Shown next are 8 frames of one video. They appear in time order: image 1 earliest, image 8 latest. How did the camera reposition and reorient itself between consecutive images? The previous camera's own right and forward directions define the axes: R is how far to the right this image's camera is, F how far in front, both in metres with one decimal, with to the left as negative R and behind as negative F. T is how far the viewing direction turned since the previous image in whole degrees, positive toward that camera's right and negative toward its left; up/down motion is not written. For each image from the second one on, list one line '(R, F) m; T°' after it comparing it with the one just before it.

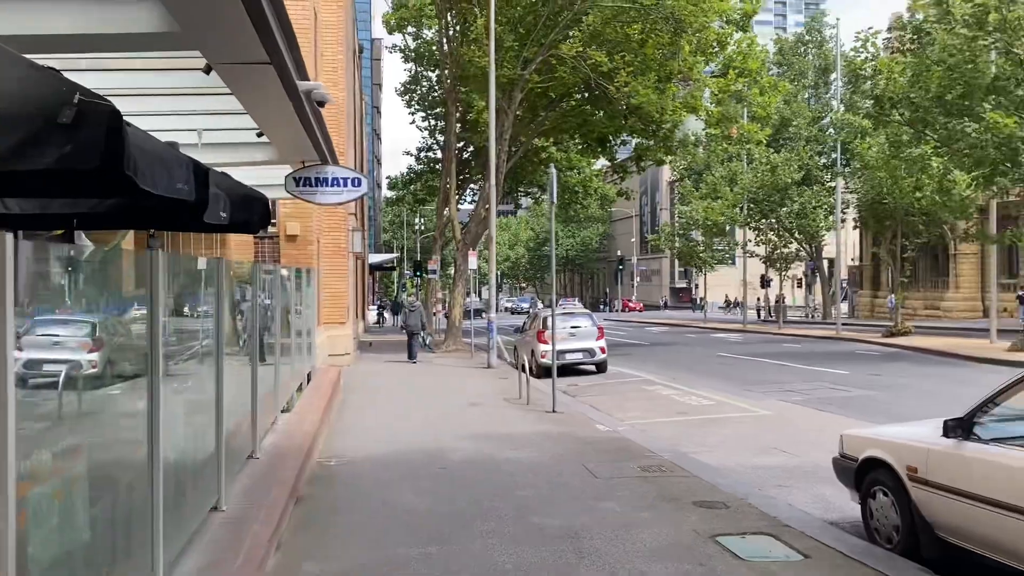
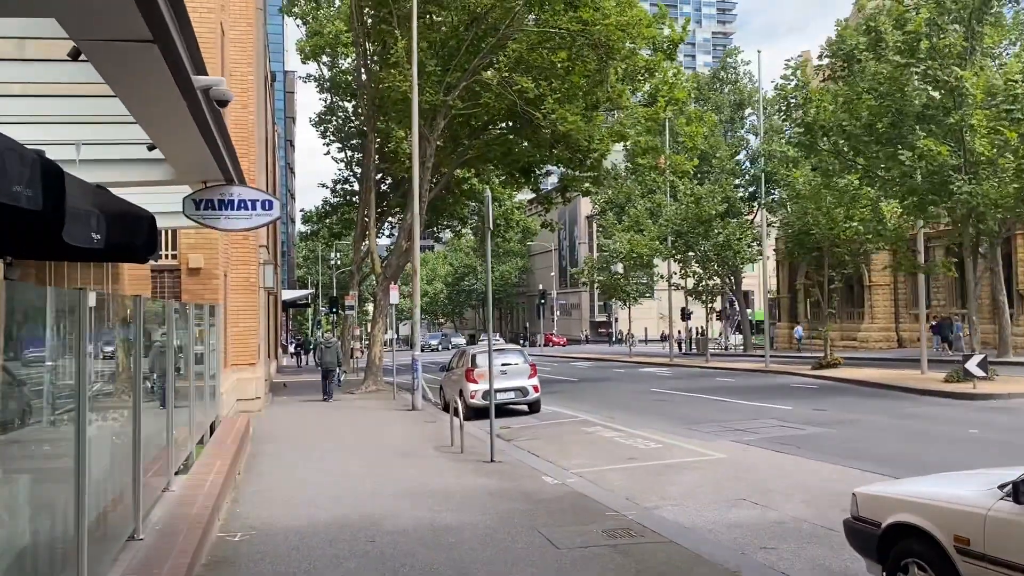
(-0.2, +1.3) m; +5°
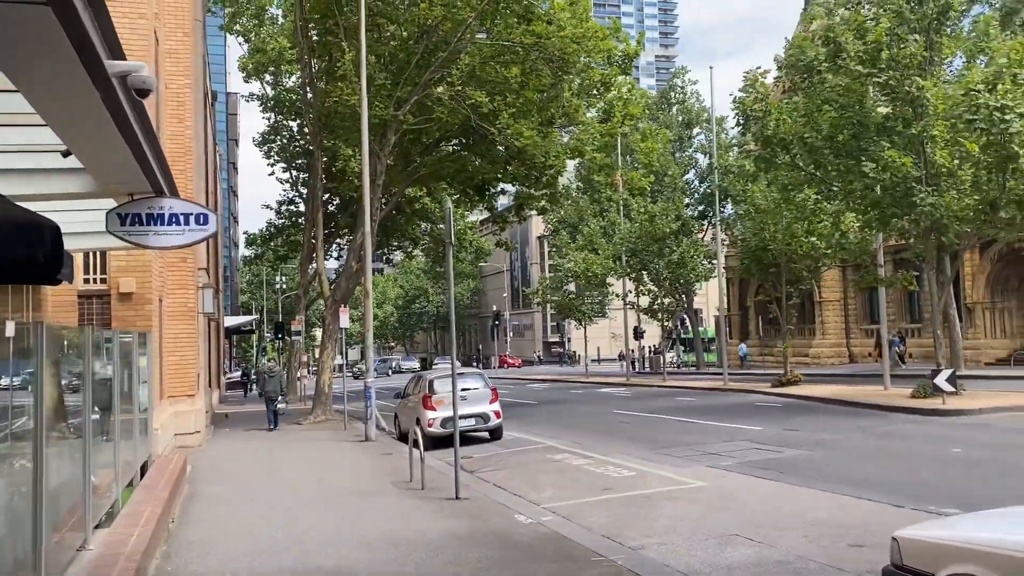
(-0.2, +0.9) m; +3°
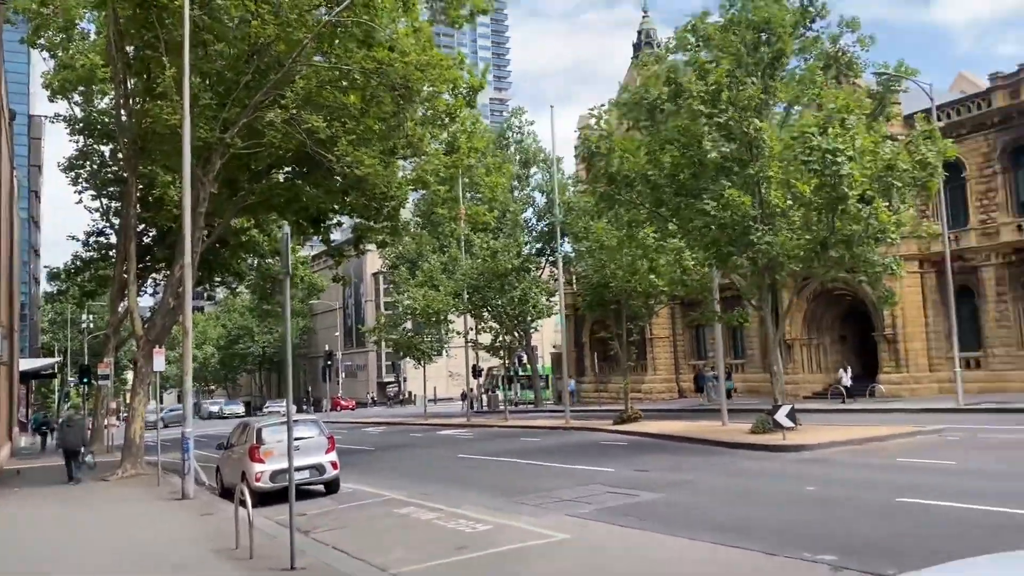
(-0.2, +1.0) m; +11°
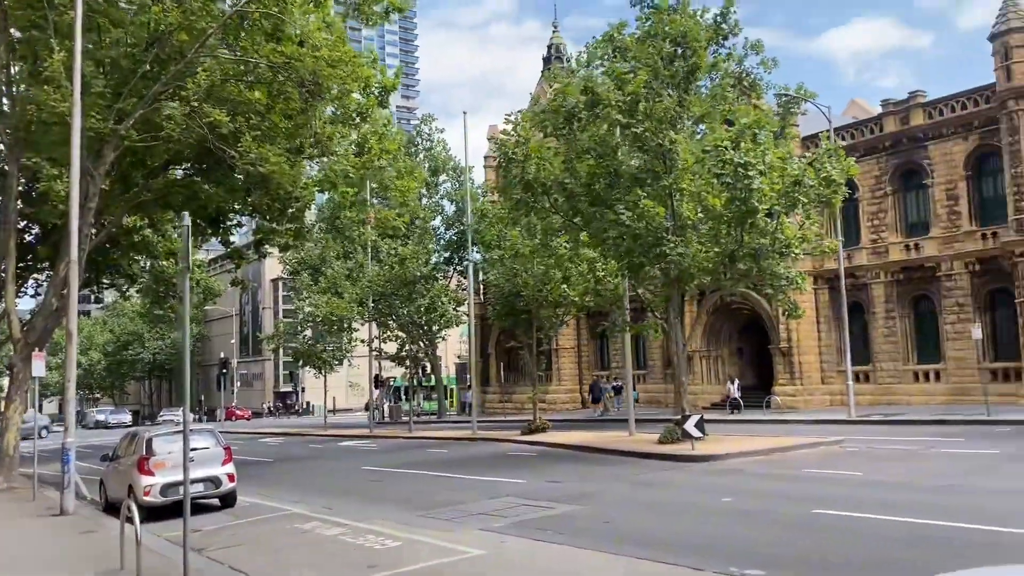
(-0.2, +0.4) m; +6°
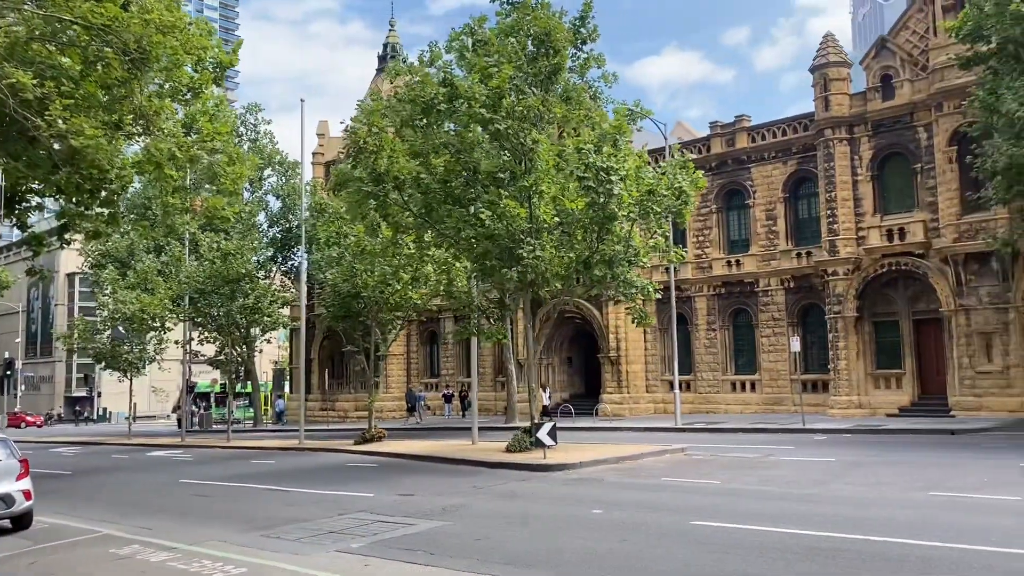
(-0.6, +1.0) m; +12°
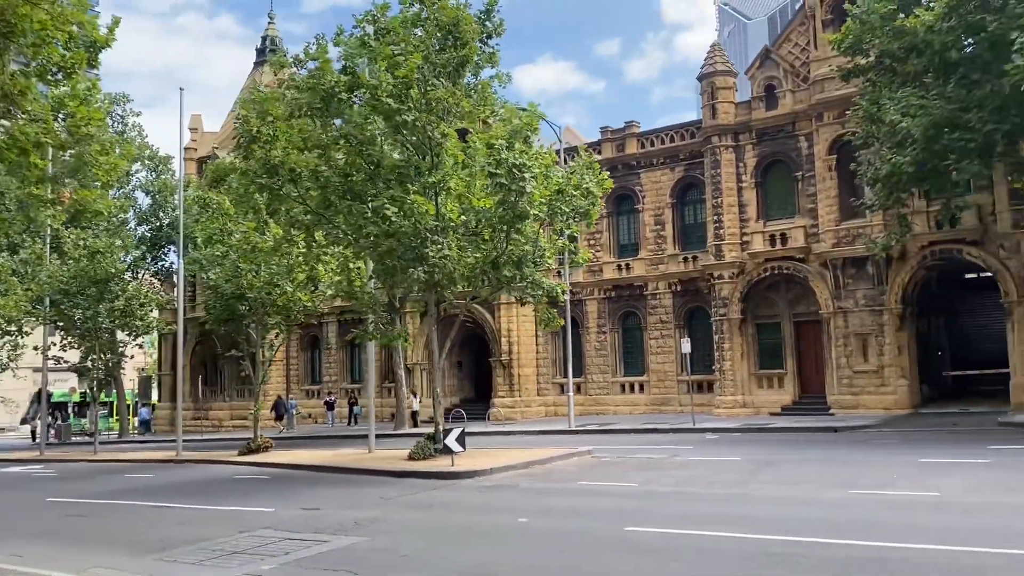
(-0.6, +0.7) m; +8°
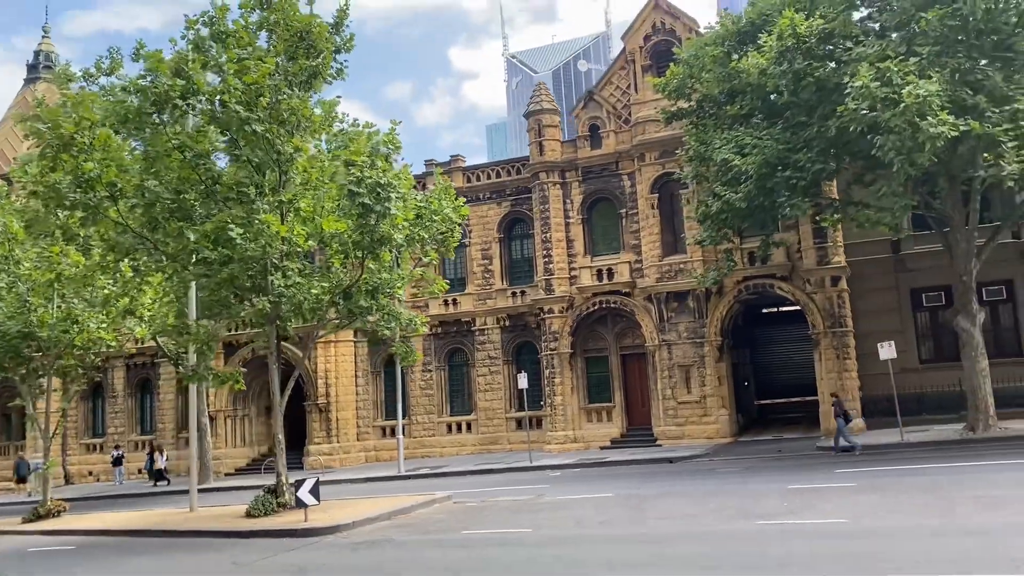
(-1.3, +1.3) m; +14°
